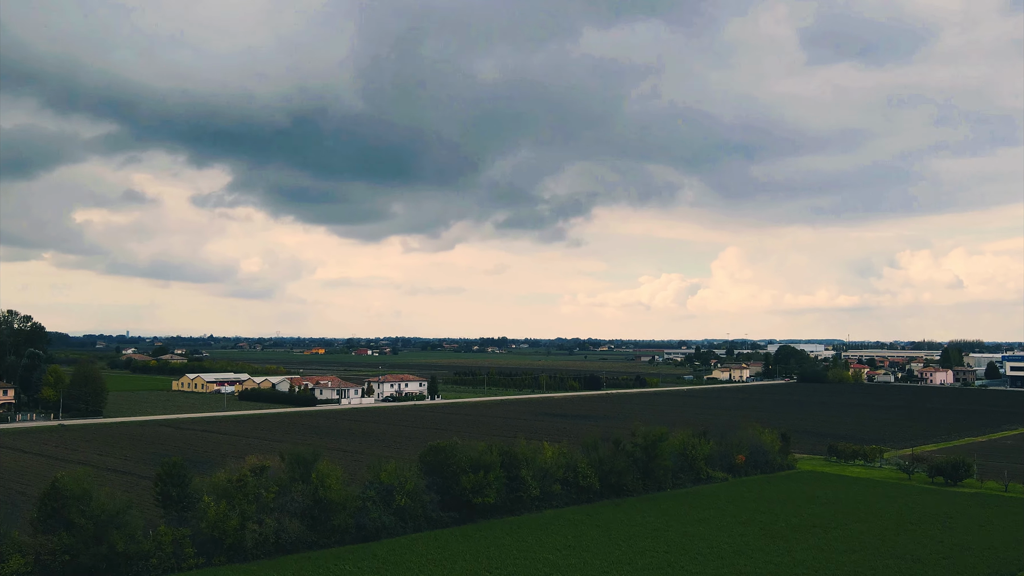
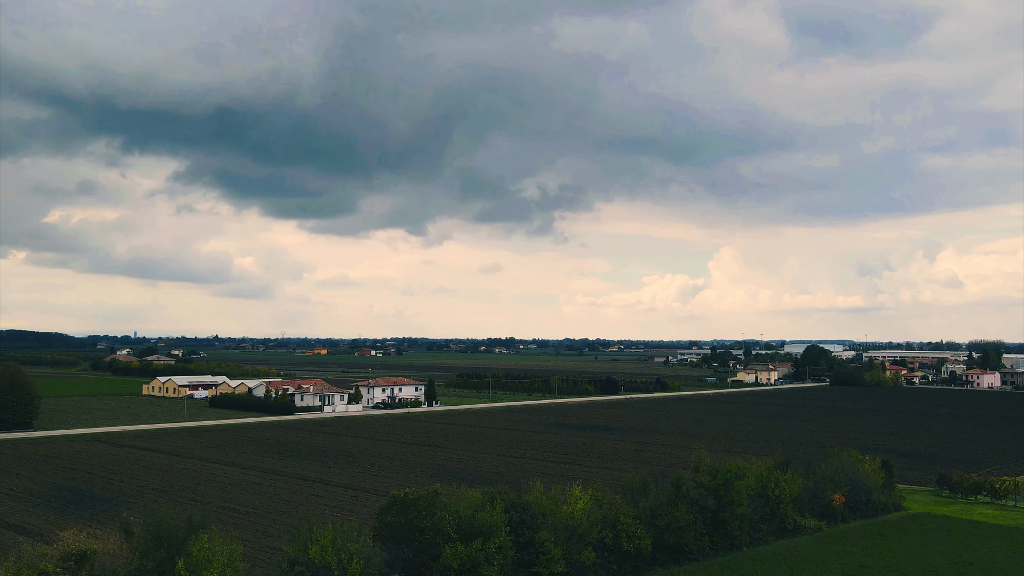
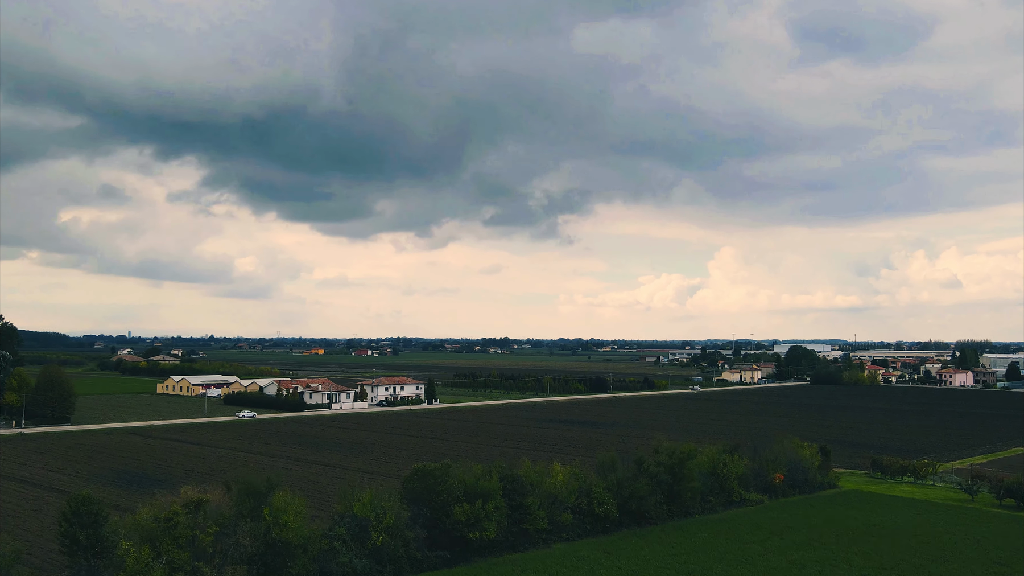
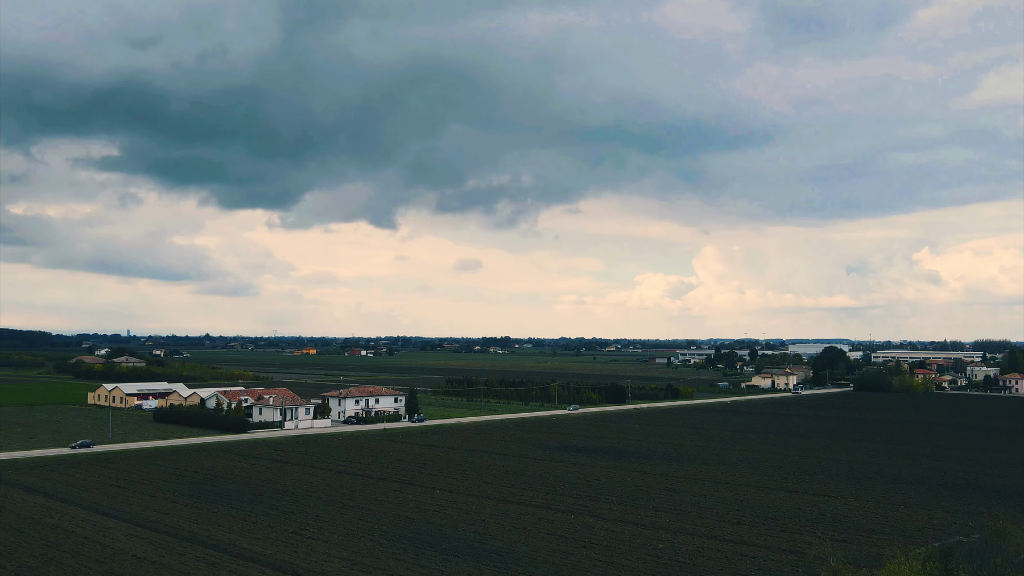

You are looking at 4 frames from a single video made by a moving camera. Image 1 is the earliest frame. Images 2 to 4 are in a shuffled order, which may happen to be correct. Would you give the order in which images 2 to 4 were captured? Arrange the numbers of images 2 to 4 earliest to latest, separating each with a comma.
3, 2, 4
